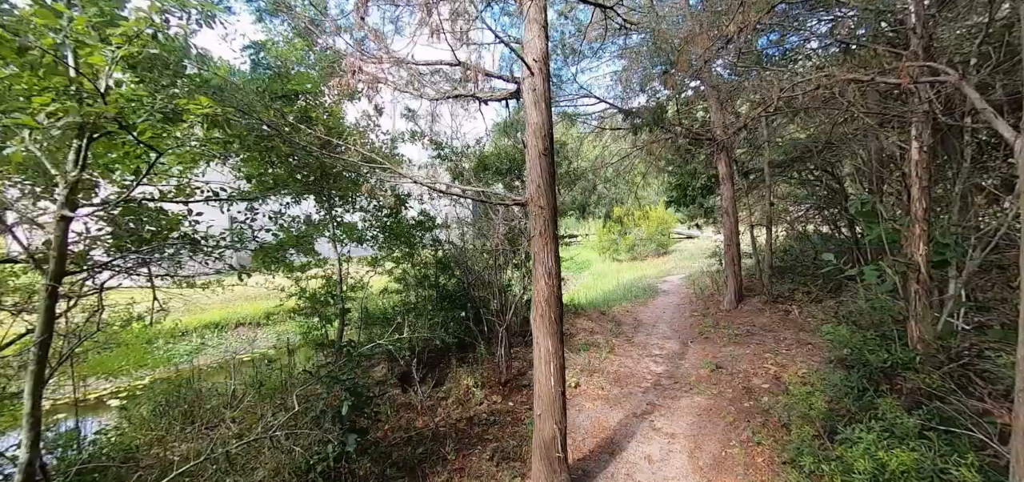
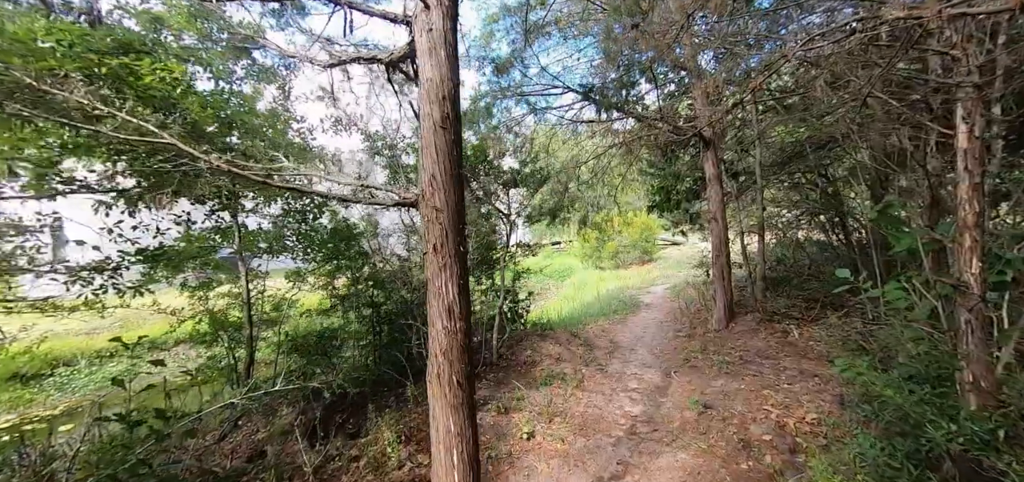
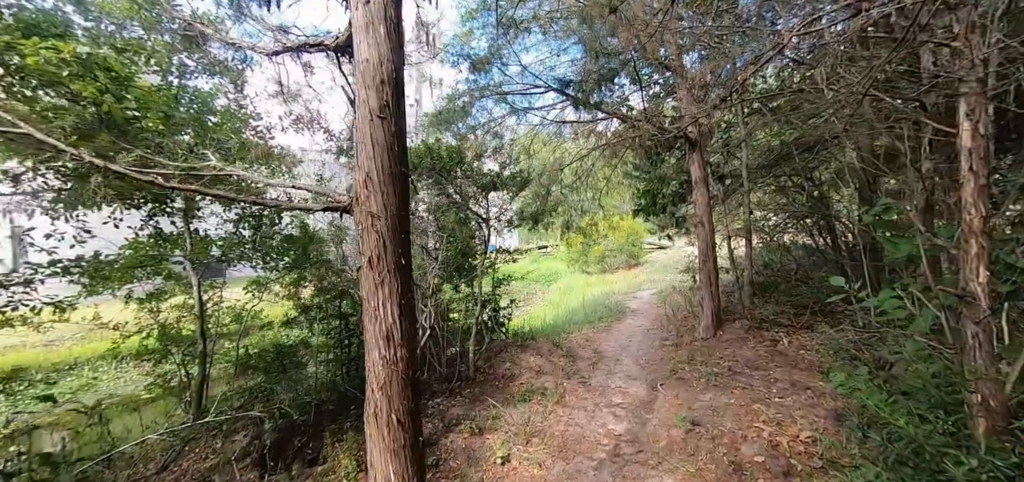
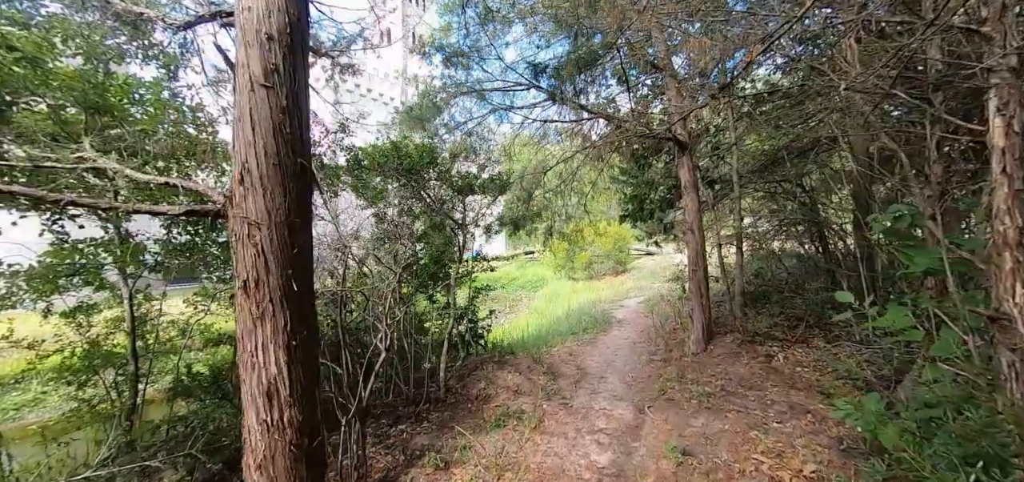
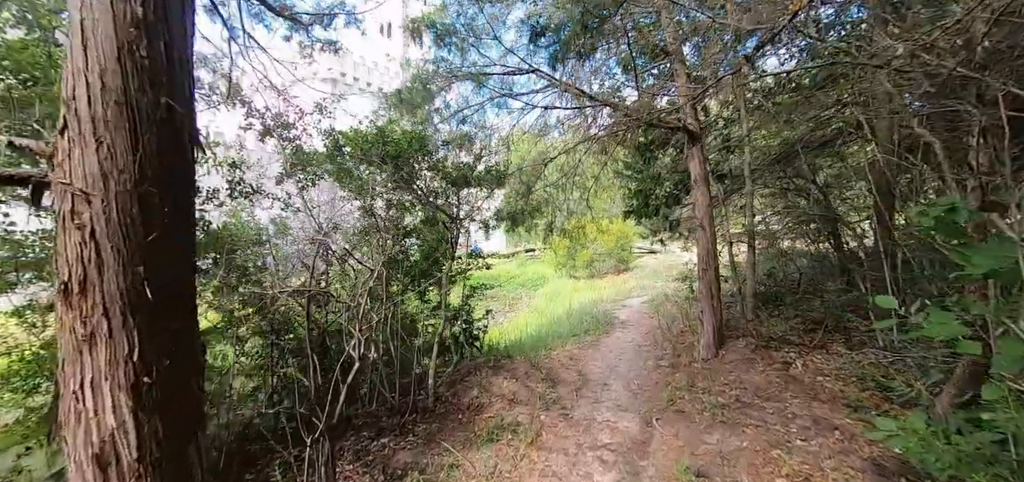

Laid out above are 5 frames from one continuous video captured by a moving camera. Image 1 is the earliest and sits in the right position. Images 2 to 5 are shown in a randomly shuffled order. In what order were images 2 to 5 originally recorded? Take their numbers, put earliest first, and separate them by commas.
2, 3, 4, 5
